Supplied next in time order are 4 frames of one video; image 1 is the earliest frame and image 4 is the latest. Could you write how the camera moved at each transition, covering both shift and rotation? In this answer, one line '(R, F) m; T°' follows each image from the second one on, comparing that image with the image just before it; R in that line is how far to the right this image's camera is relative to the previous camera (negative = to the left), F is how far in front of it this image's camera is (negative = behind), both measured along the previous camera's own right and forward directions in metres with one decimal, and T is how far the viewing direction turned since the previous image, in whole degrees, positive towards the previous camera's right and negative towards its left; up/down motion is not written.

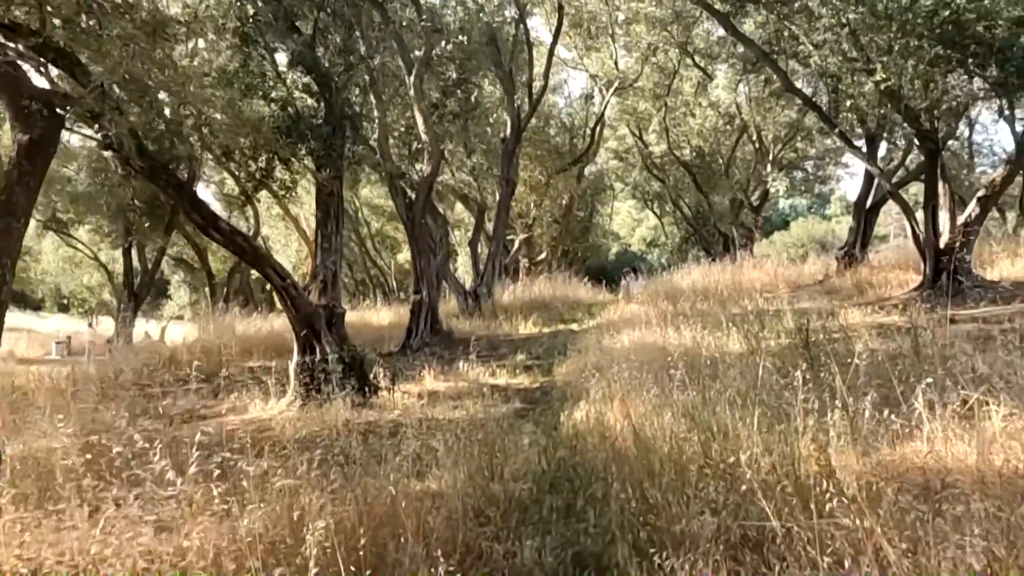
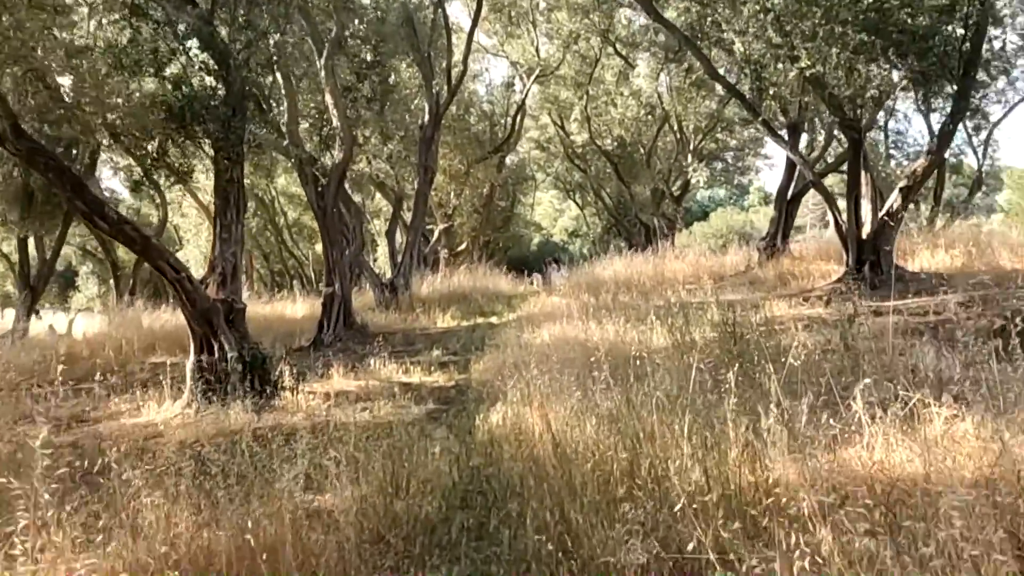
(+0.1, +0.4) m; +4°
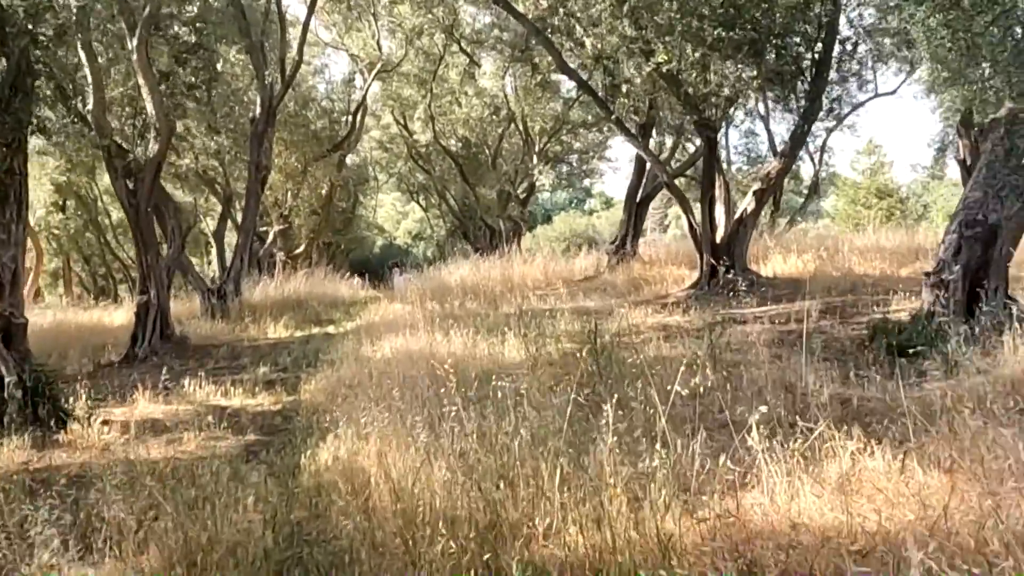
(0.0, +0.7) m; +8°
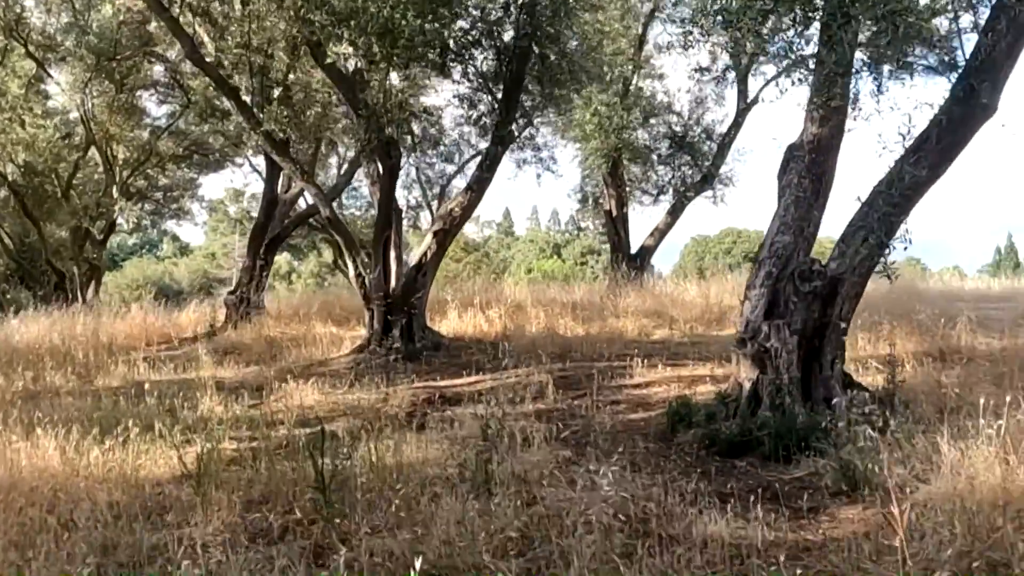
(-0.3, +2.1) m; +23°
